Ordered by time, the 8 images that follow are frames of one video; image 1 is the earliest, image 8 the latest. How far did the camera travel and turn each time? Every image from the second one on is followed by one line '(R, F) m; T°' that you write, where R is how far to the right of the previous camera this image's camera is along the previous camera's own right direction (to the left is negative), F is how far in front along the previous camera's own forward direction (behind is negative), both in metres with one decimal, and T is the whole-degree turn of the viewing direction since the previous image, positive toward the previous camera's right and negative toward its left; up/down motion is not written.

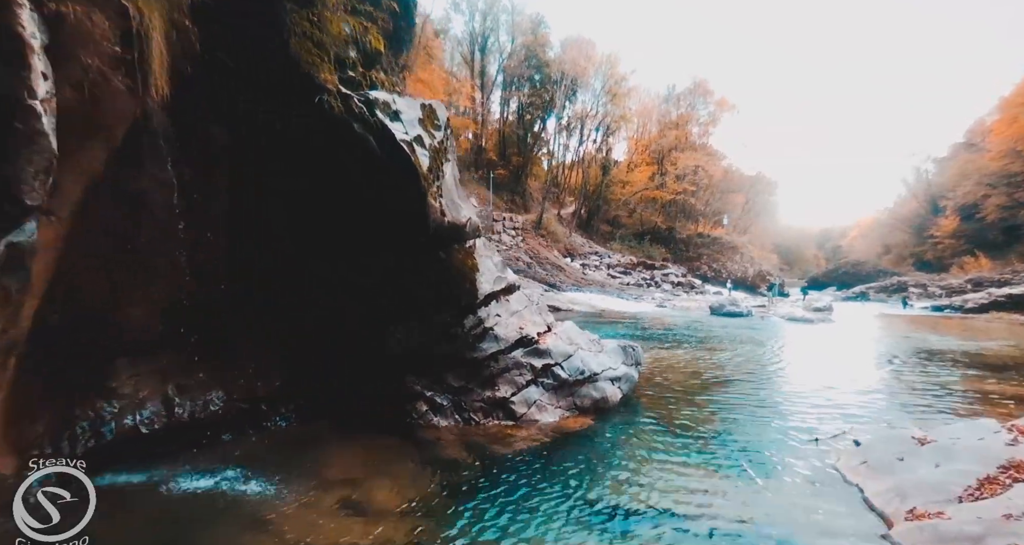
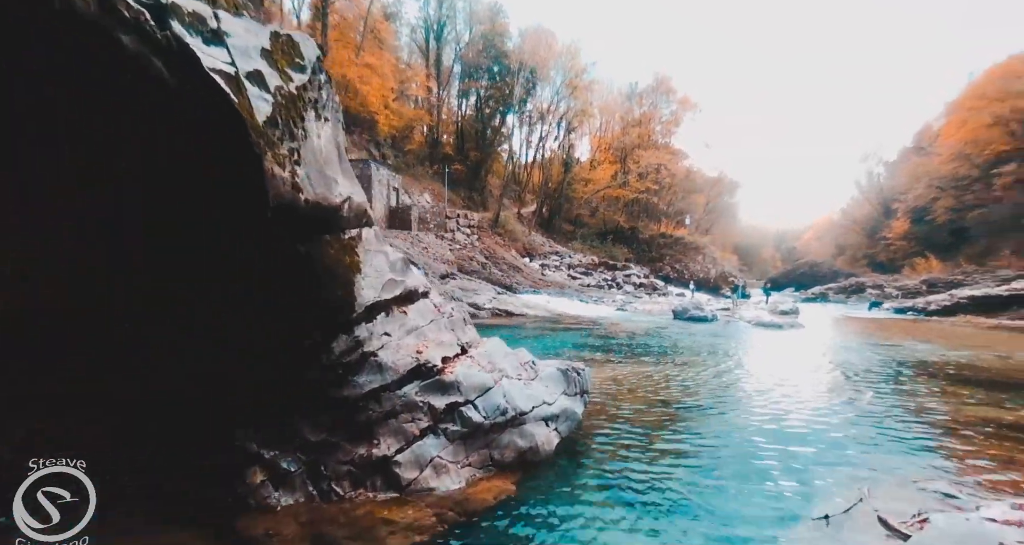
(+0.8, +2.1) m; +4°
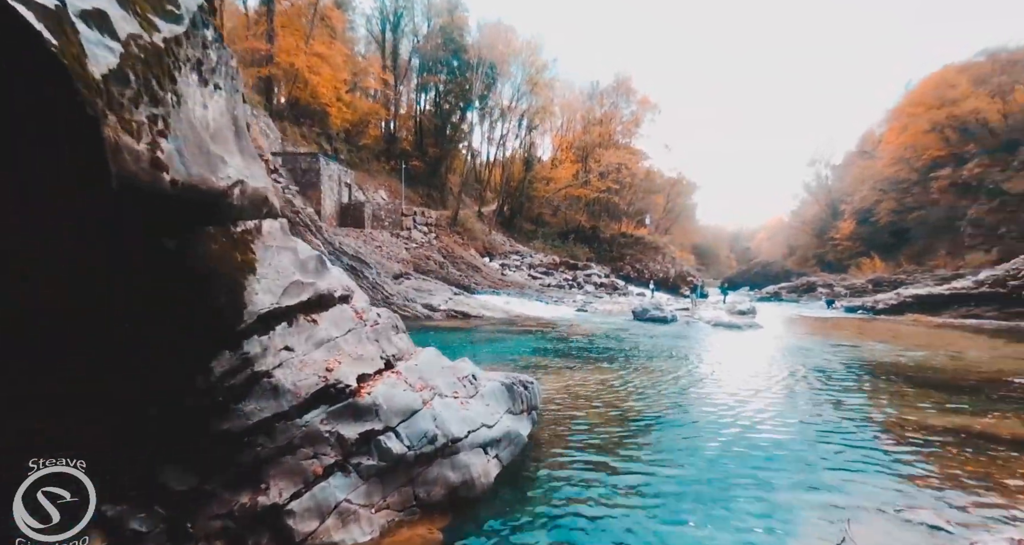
(+0.3, +0.9) m; +4°
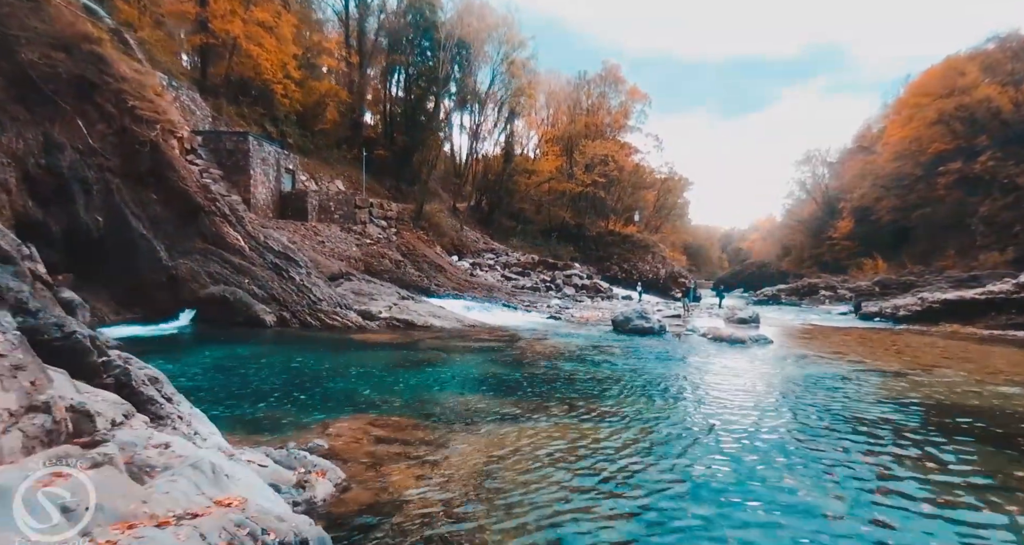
(+1.3, +3.9) m; +1°
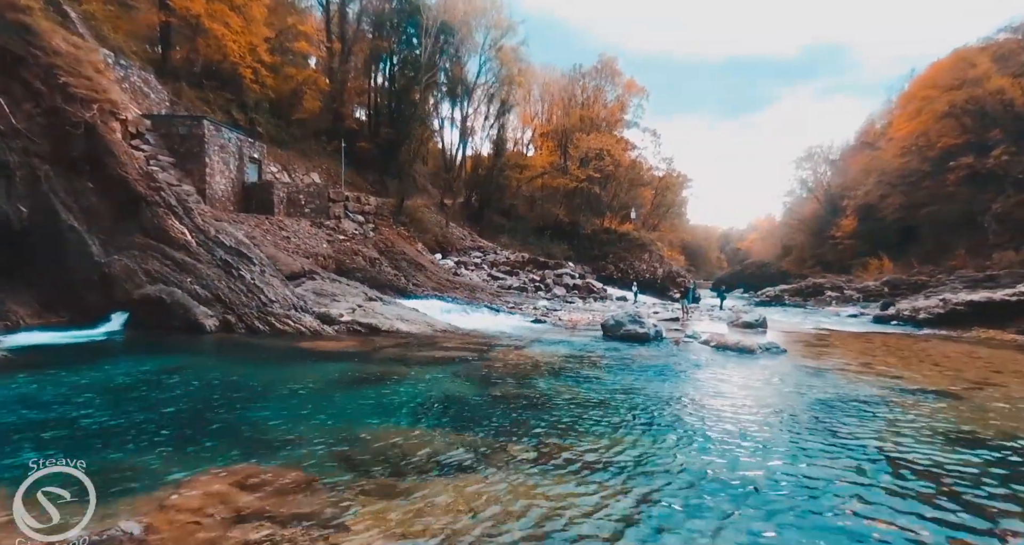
(+0.7, +2.1) m; 0°
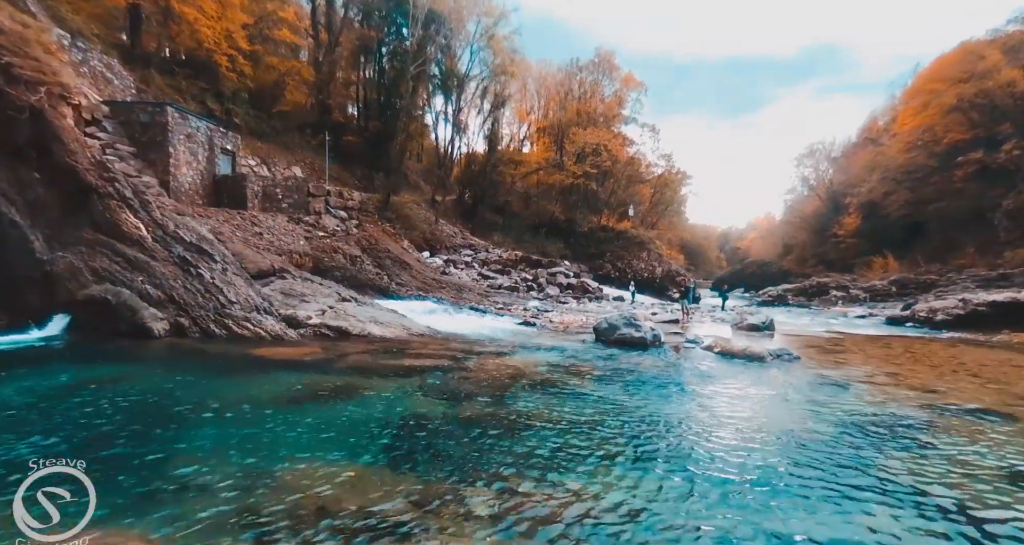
(+0.4, +1.5) m; 0°
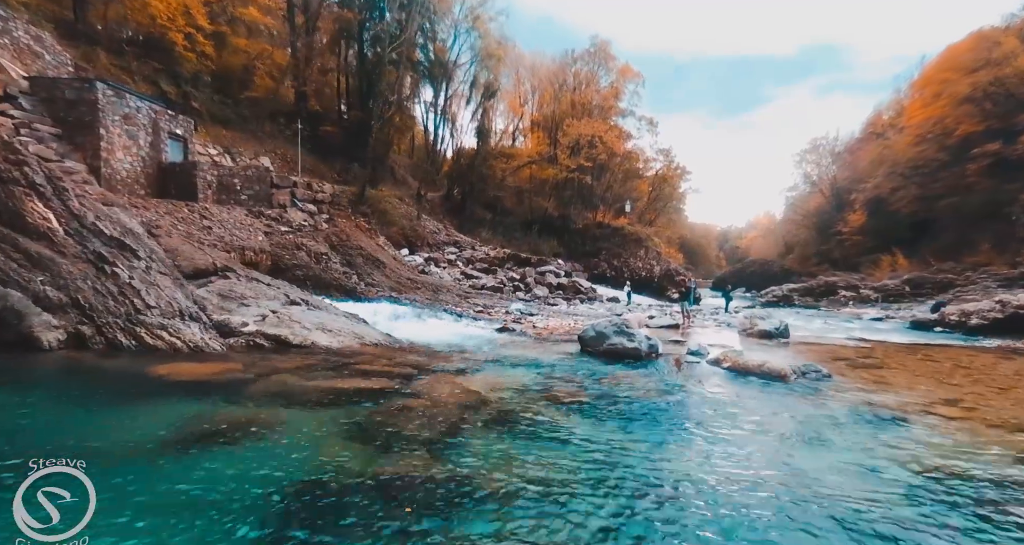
(+0.7, +2.3) m; 0°
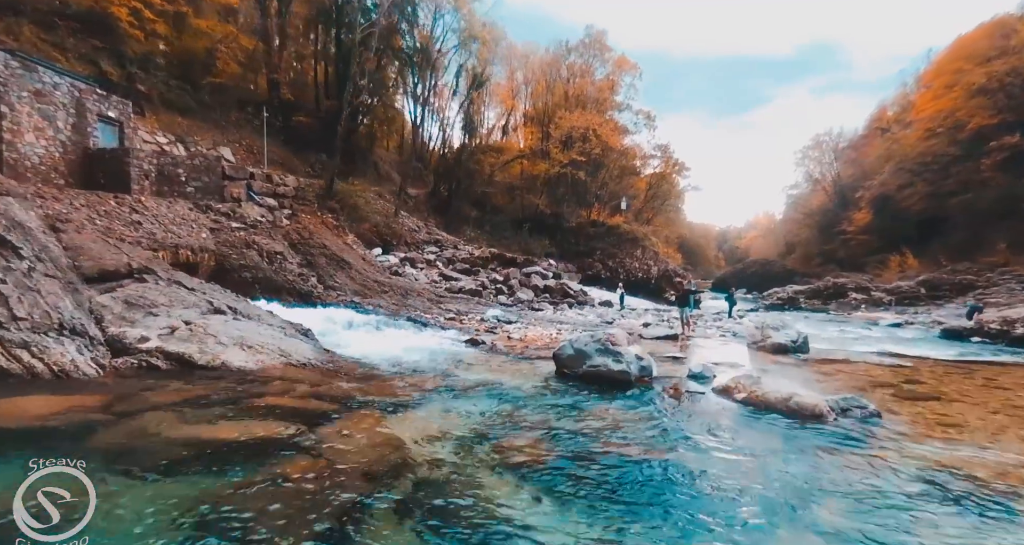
(+0.8, +2.4) m; 0°
